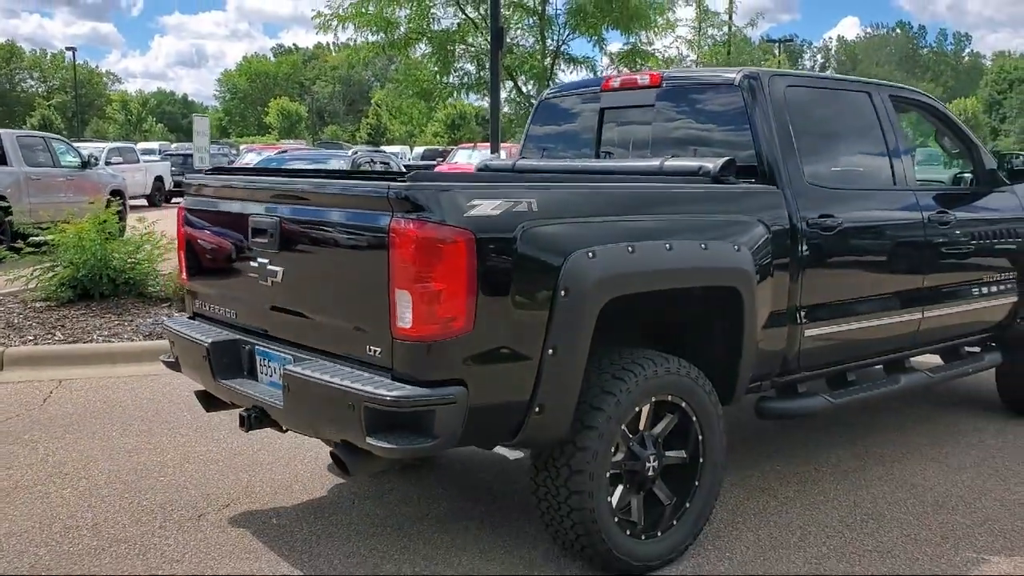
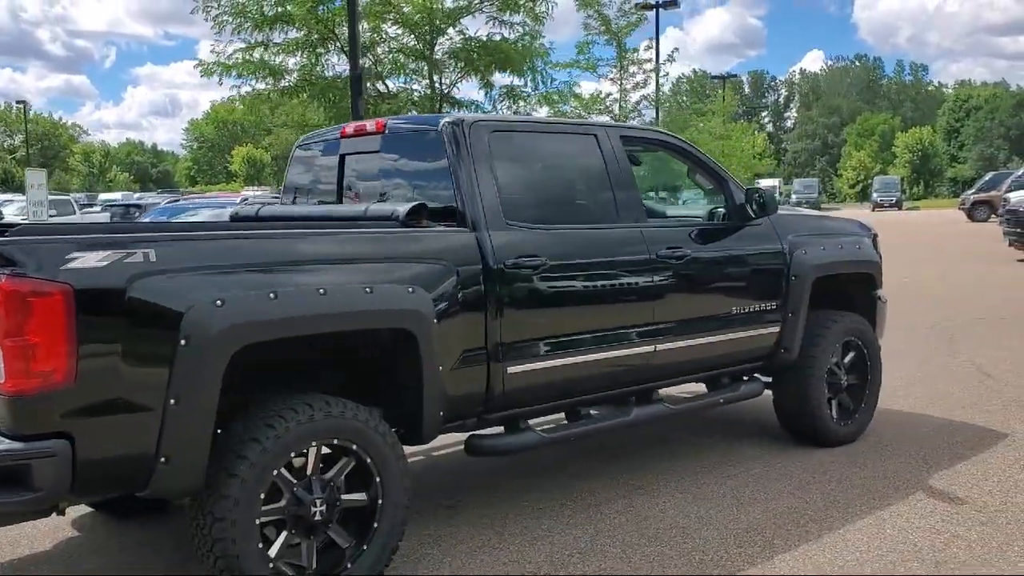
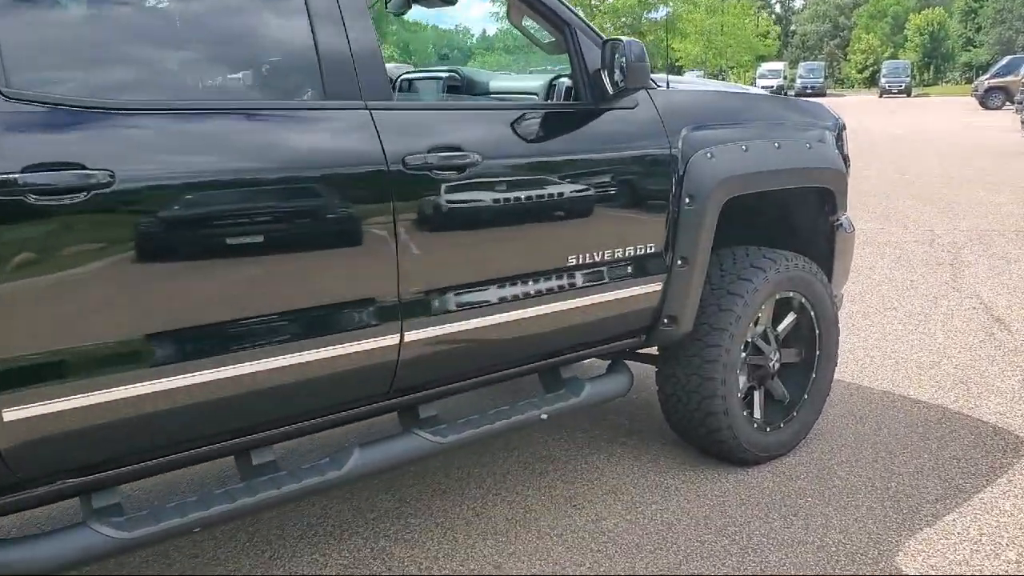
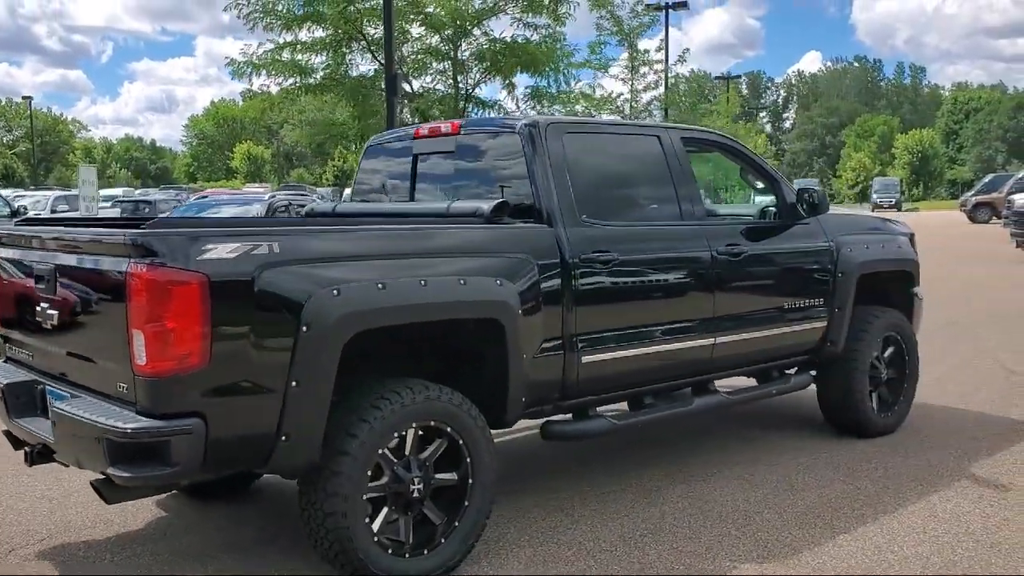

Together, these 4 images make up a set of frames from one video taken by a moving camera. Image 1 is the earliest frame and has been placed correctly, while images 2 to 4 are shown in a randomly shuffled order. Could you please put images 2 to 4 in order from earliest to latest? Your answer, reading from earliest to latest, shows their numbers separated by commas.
4, 2, 3
